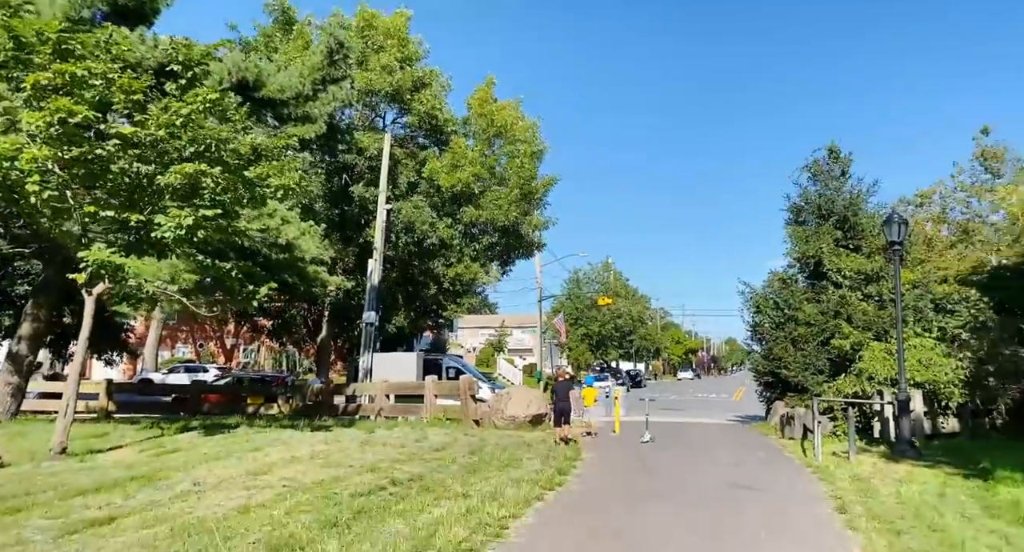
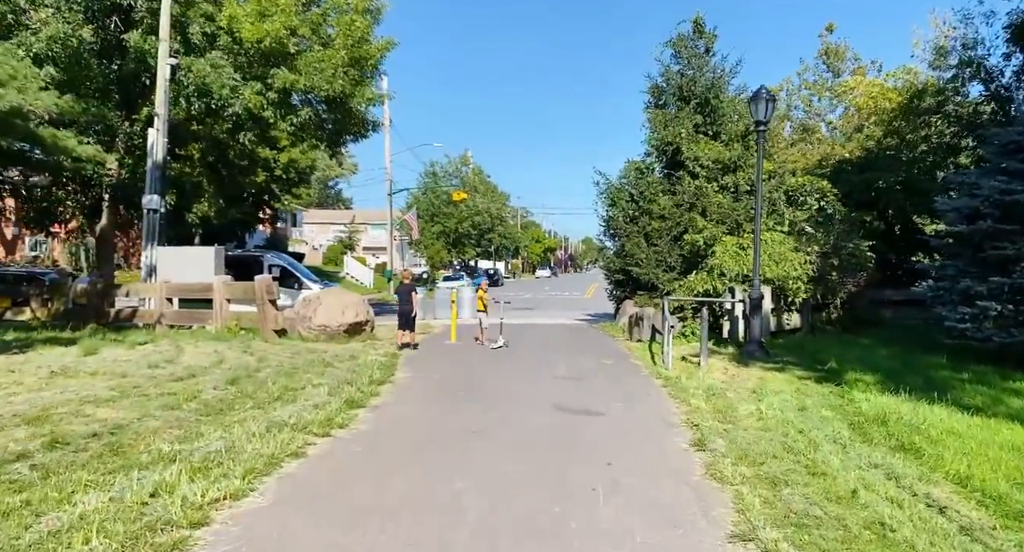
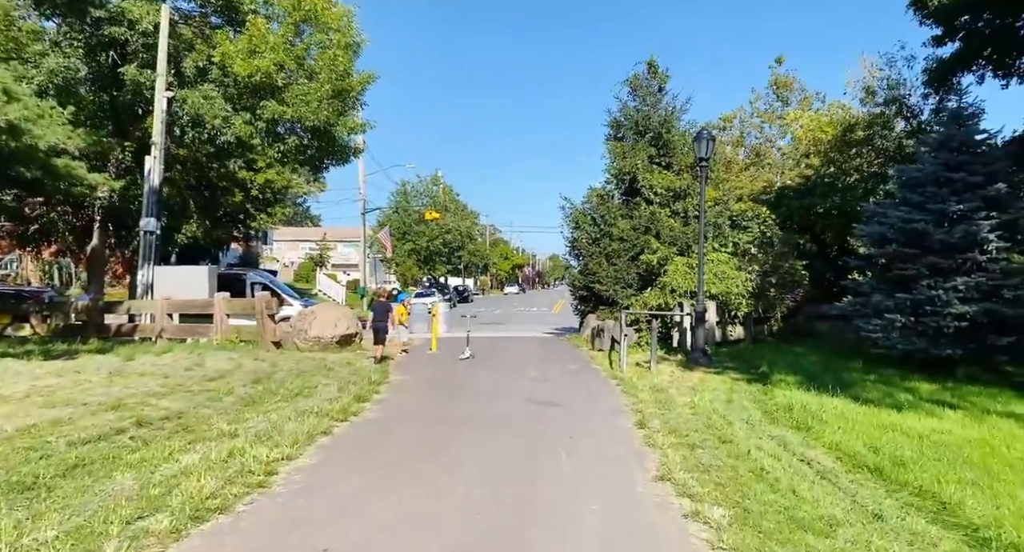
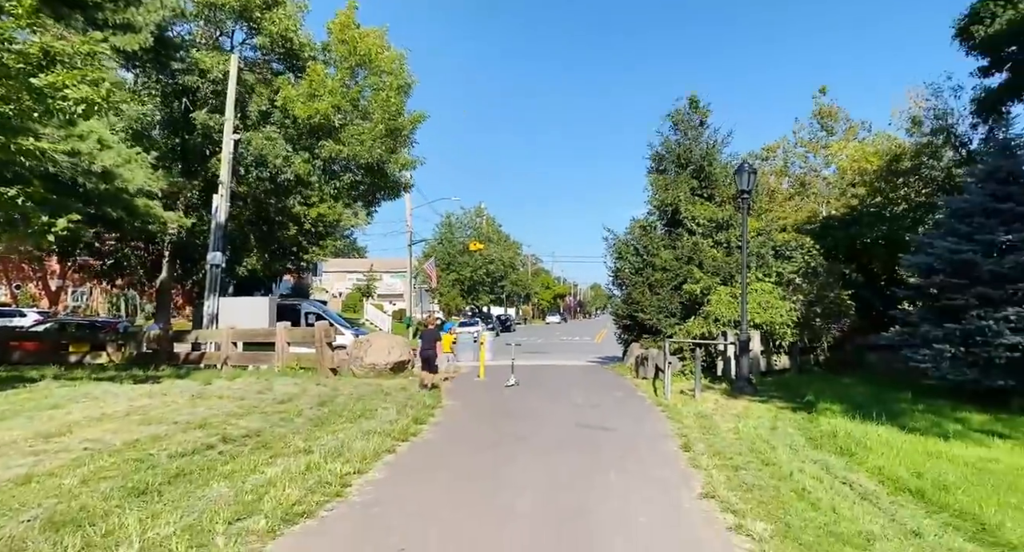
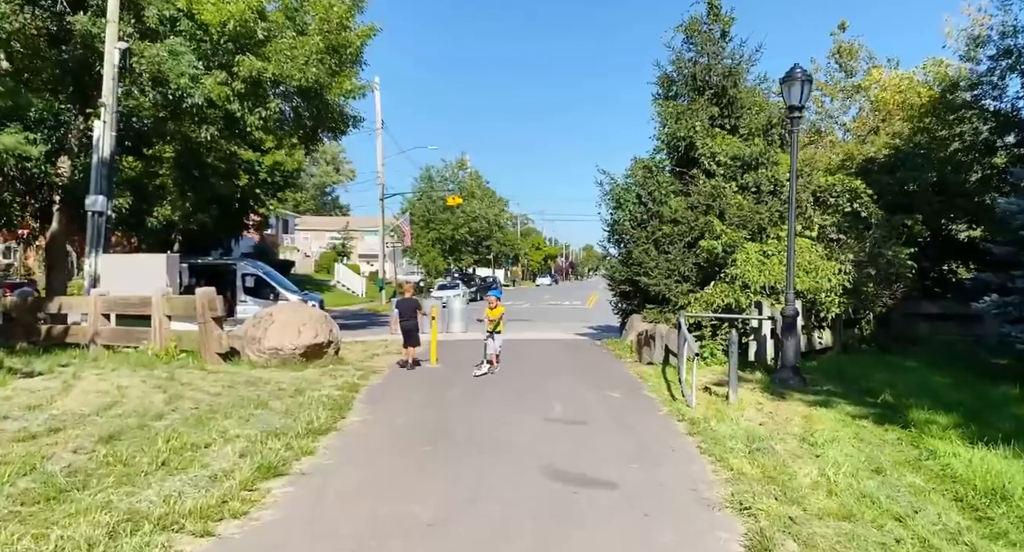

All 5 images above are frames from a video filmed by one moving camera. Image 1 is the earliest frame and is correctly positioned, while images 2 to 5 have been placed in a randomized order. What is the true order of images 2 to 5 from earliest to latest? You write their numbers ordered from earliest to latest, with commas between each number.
4, 3, 2, 5
